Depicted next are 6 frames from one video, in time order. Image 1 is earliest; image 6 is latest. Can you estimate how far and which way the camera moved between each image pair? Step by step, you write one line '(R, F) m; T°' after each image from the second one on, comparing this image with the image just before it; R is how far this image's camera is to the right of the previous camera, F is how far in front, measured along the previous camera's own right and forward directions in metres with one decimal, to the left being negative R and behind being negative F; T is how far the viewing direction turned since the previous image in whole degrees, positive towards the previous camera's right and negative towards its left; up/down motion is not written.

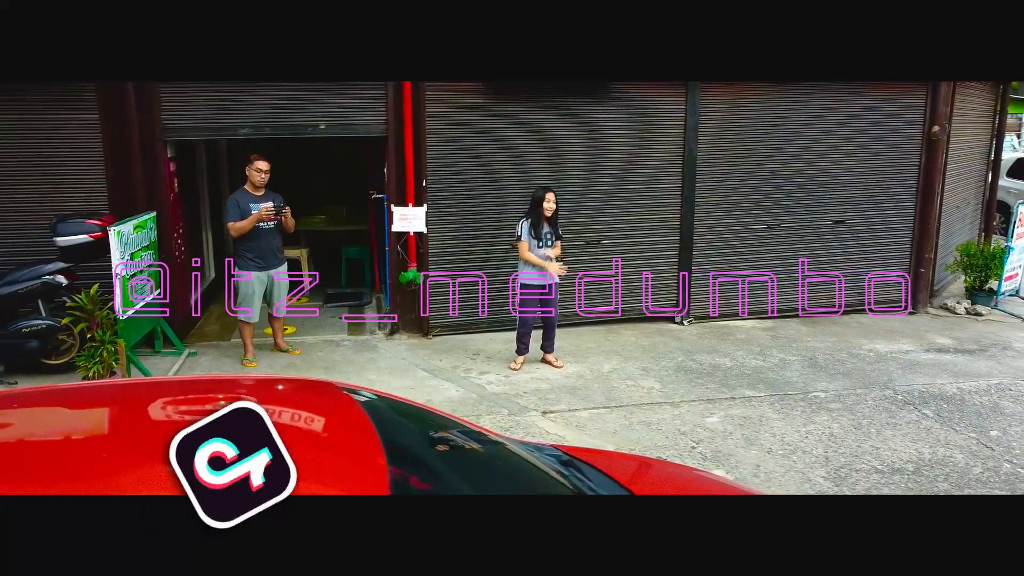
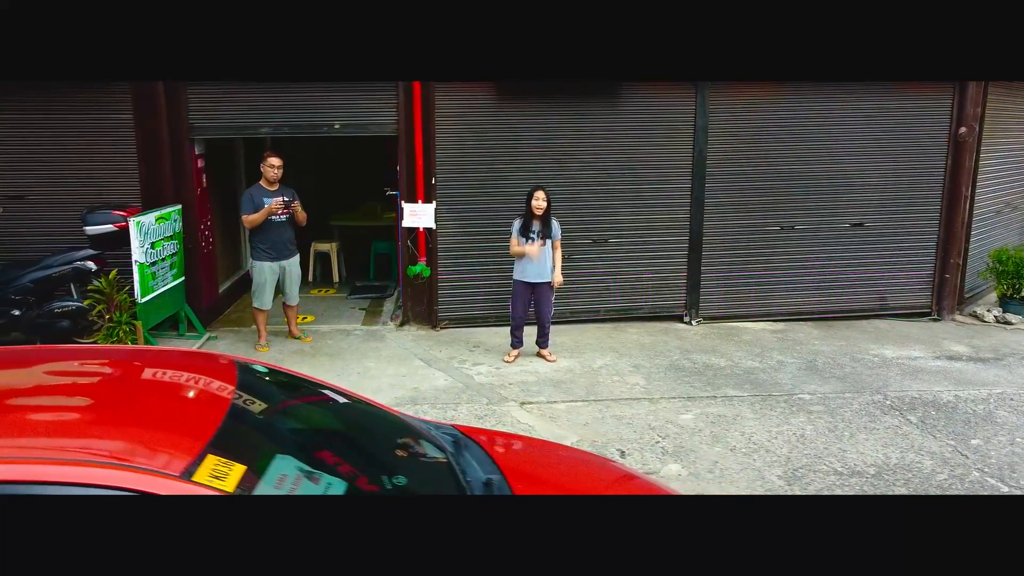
(+0.6, -0.1) m; -5°
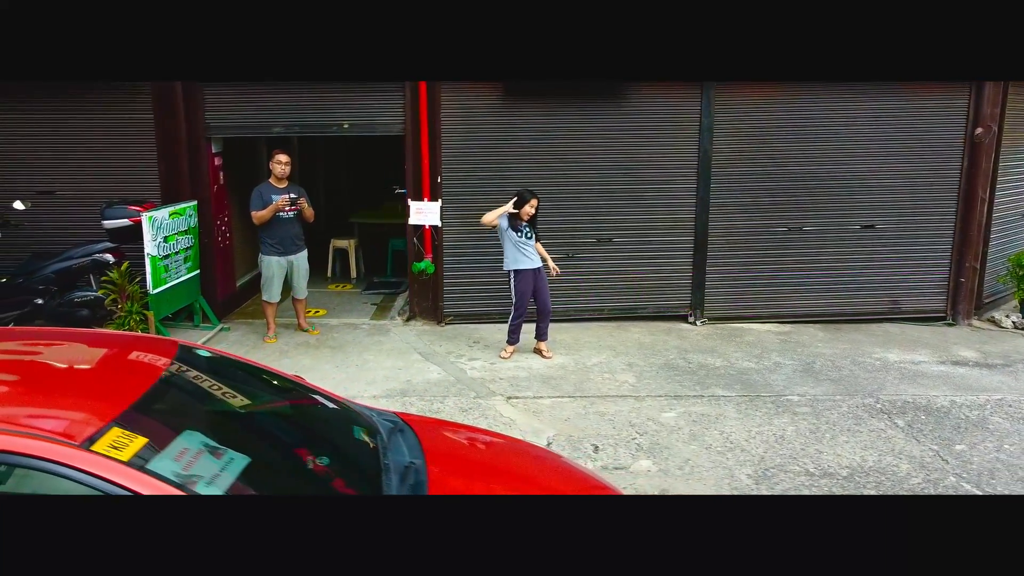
(+0.4, -0.1) m; -3°
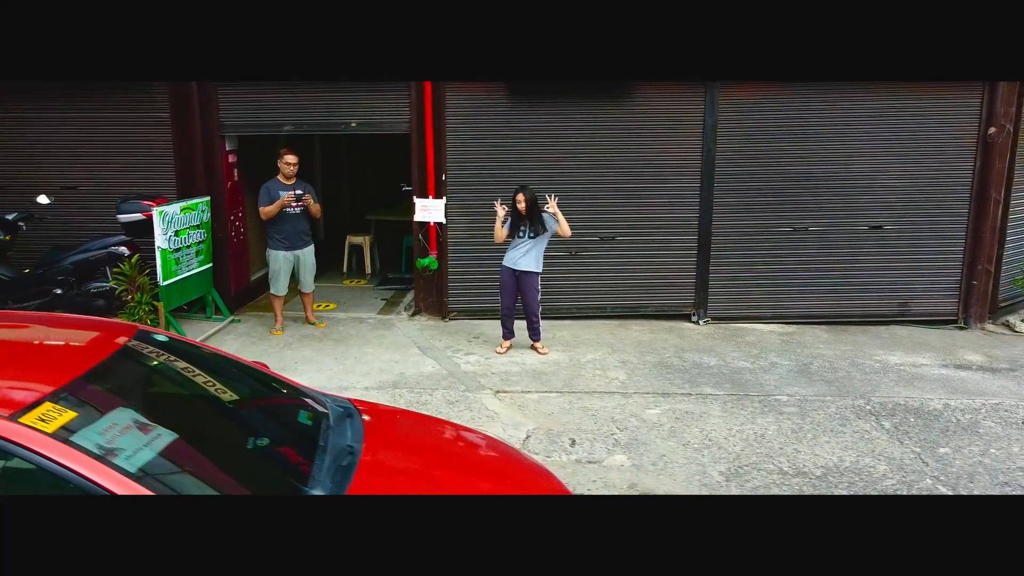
(+0.3, -0.1) m; -3°
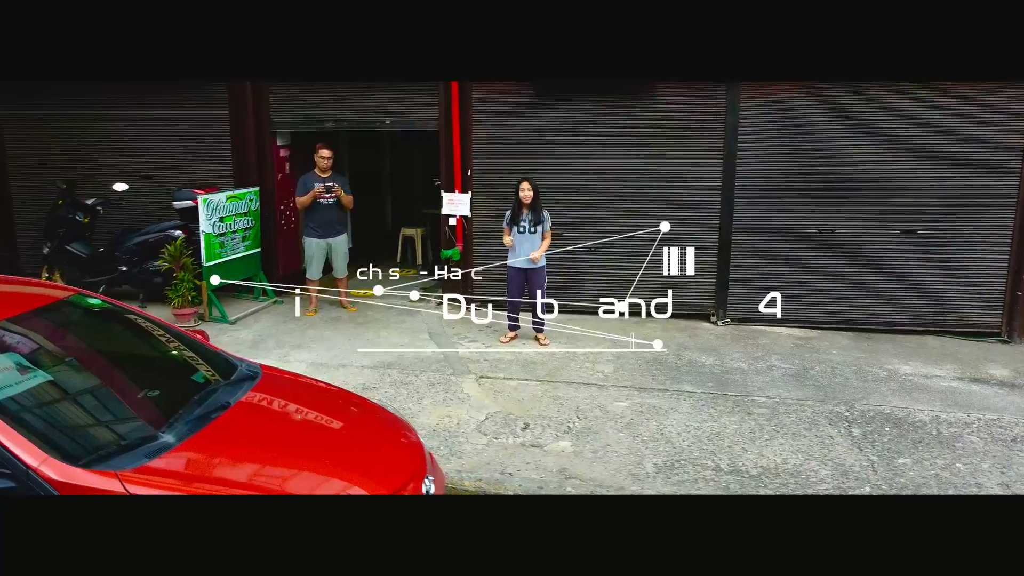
(+1.0, -0.2) m; -9°
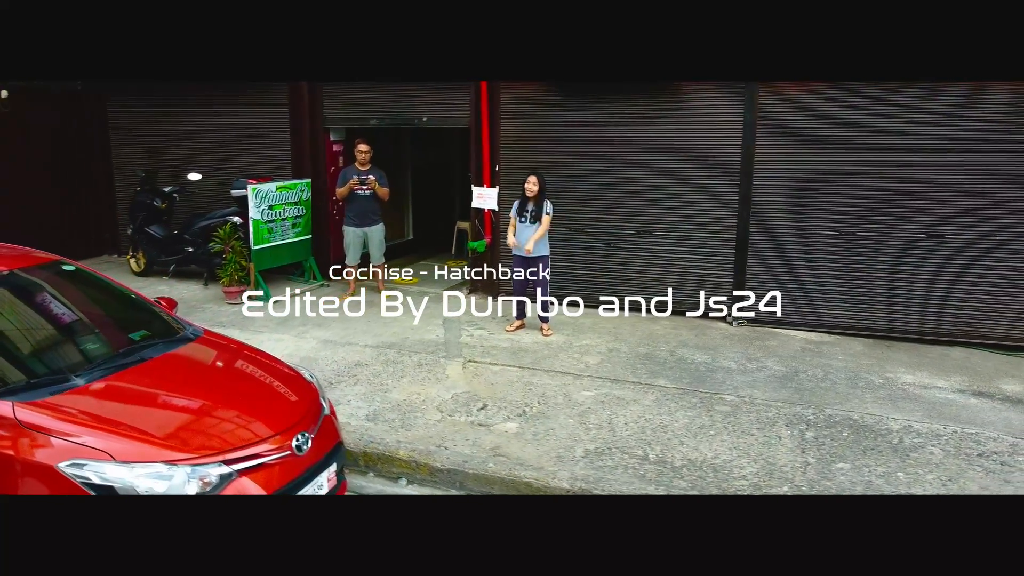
(+1.1, -0.2) m; -9°
